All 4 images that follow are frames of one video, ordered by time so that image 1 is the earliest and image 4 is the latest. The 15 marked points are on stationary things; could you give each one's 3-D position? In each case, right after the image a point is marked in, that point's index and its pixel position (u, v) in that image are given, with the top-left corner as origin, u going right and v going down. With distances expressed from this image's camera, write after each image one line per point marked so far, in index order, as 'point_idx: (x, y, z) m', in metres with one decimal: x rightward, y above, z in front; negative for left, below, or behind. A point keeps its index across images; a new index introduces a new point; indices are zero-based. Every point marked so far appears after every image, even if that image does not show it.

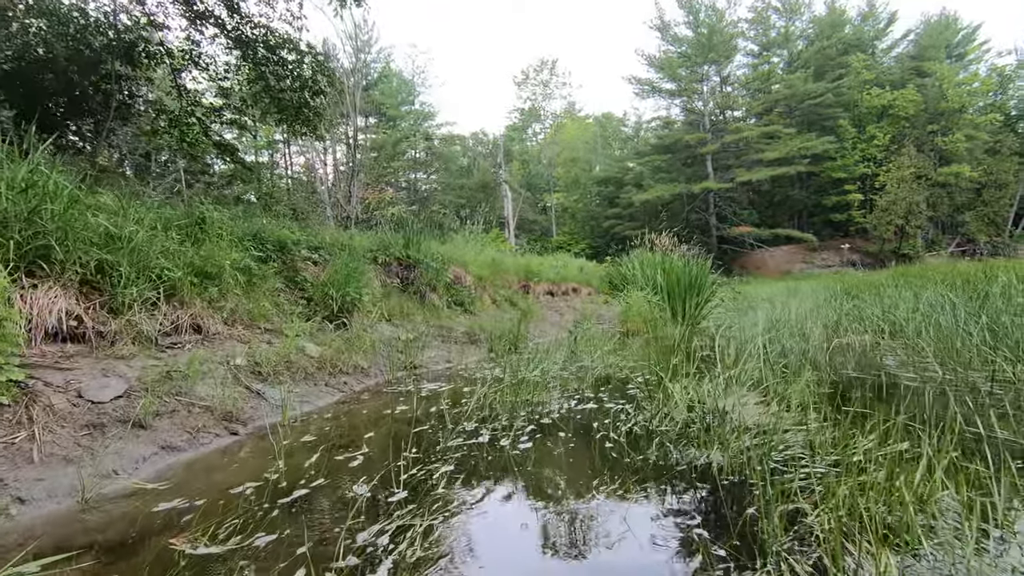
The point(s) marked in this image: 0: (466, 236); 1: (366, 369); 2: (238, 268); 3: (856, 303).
0: (-0.8, +0.9, +9.6) m
1: (-1.0, -0.6, +3.9) m
2: (-2.1, +0.2, +4.2) m
3: (+3.7, -0.1, +5.9) m
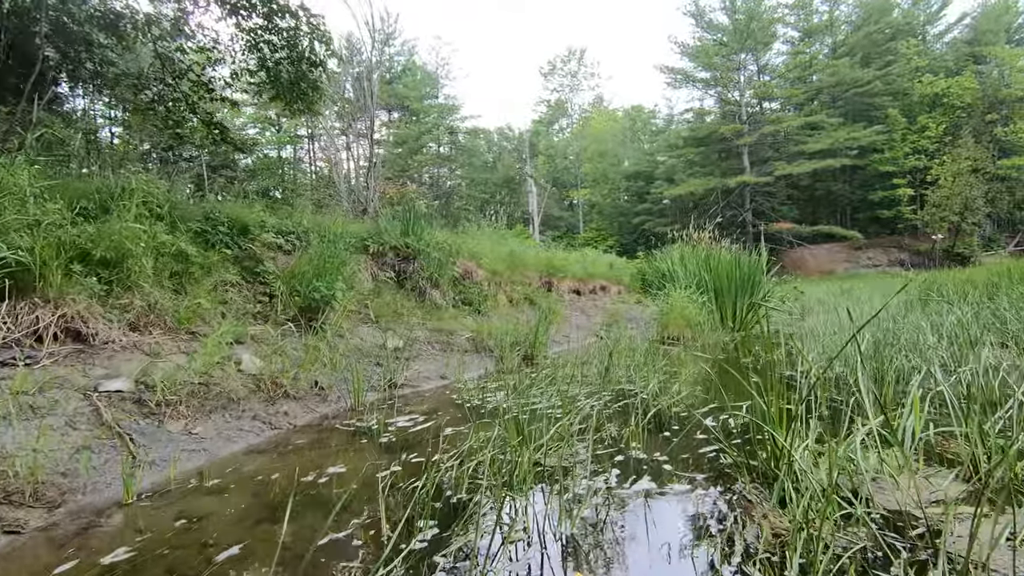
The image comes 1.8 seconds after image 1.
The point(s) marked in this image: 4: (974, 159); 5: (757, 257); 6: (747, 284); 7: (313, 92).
0: (-0.5, +0.9, +8.5) m
1: (-1.0, -0.6, +2.9) m
2: (-2.1, +0.2, +3.2) m
3: (+3.9, -0.1, +4.6) m
4: (+16.2, +4.5, +19.0) m
5: (+3.1, +0.4, +6.8) m
6: (+2.8, 0.0, +6.4) m
7: (-2.6, +2.6, +7.2) m
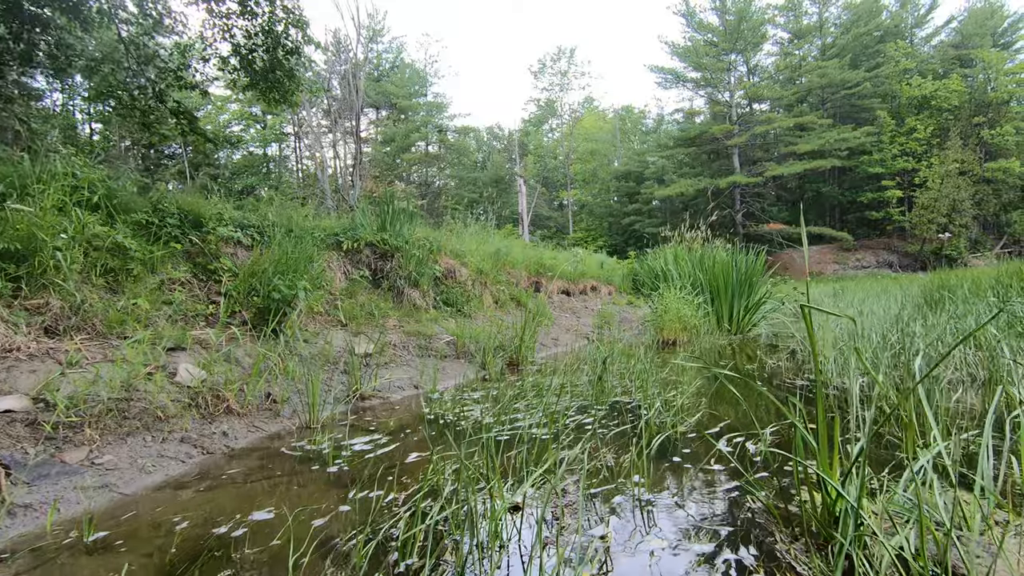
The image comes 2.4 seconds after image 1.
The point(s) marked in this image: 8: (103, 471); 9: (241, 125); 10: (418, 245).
0: (-0.7, +0.9, +8.2) m
1: (-1.1, -0.6, +2.5) m
2: (-2.2, +0.2, +2.8) m
3: (+3.8, -0.1, +4.4) m
4: (+15.8, +4.5, +18.9) m
5: (+2.9, +0.4, +6.5) m
6: (+2.6, 0.0, +6.1) m
7: (-2.8, +2.6, +6.8) m
8: (-1.3, -0.6, +1.7) m
9: (-8.1, +4.9, +16.1) m
10: (-0.9, +0.4, +5.3) m
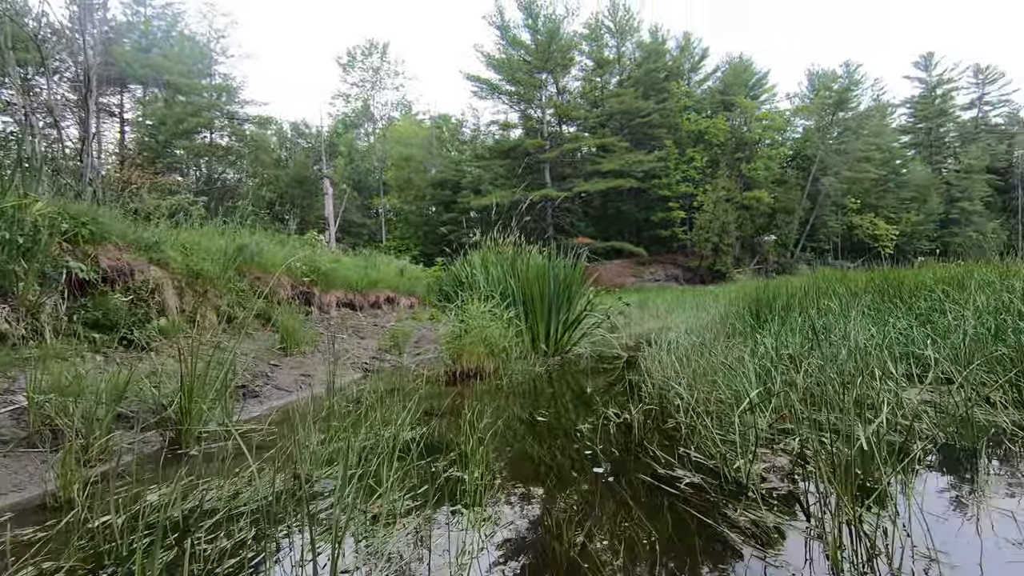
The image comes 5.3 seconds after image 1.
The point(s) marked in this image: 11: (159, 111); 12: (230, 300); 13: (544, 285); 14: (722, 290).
0: (-3.3, +0.8, +5.8) m
1: (-1.9, -0.6, +0.2) m
2: (-3.0, +0.2, +0.2) m
3: (+2.1, -0.2, +3.6) m
4: (+8.8, +4.0, +21.4) m
5: (+0.6, +0.3, +5.4) m
6: (+0.5, -0.1, +4.9) m
7: (-4.9, +2.5, +3.8) m
8: (-1.8, -0.6, -0.6) m
9: (-13.0, +4.6, +11.0) m
10: (-2.6, +0.4, +3.0) m
11: (-12.3, +6.2, +18.1) m
12: (-2.3, -0.1, +4.3) m
13: (+0.3, 0.0, +4.9) m
14: (+3.8, 0.0, +9.6) m
